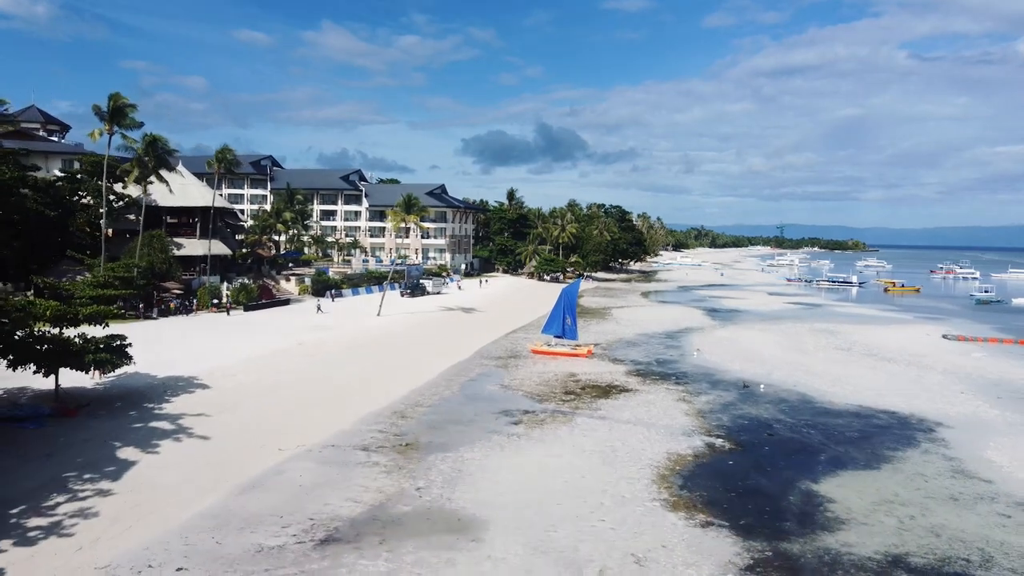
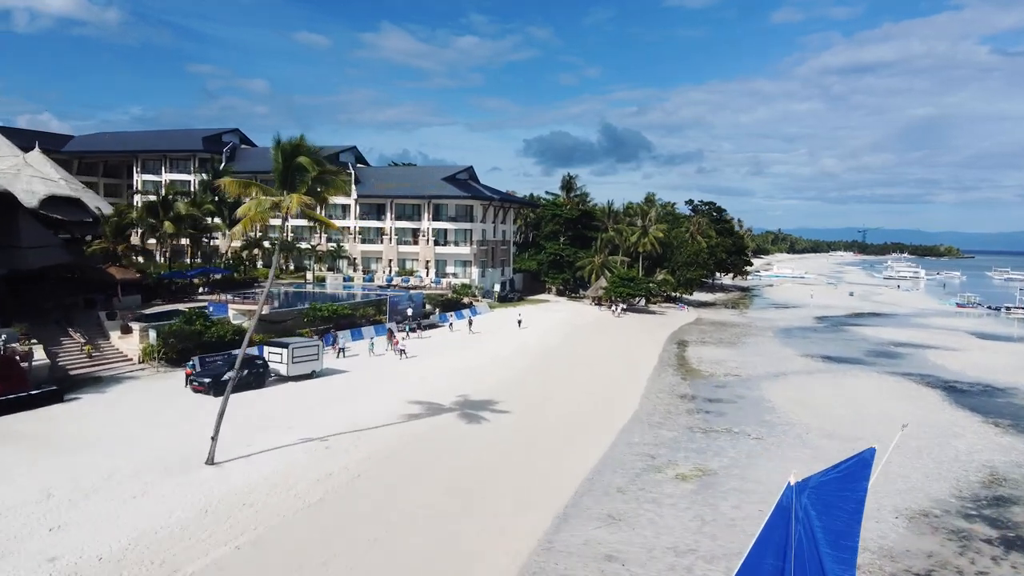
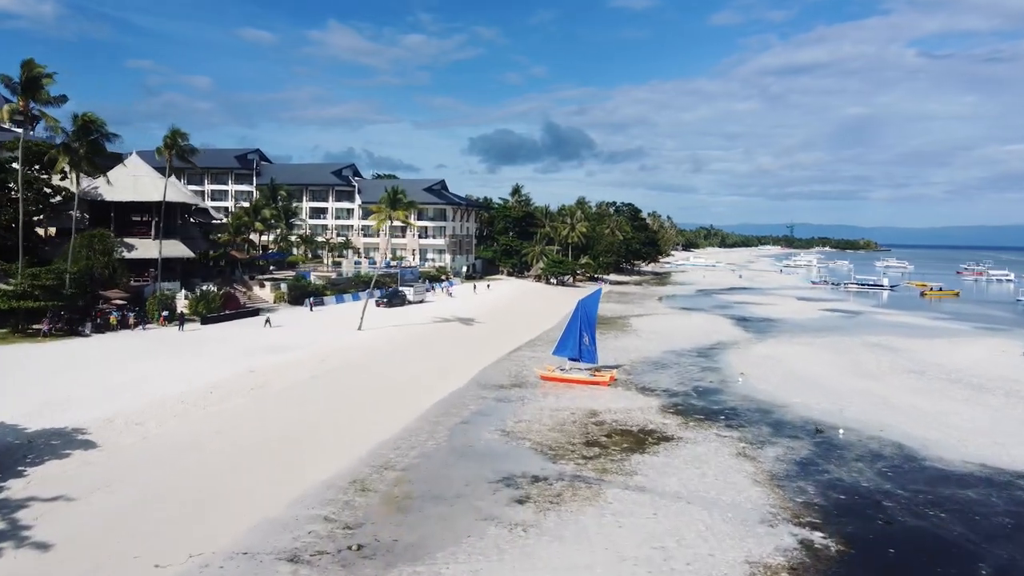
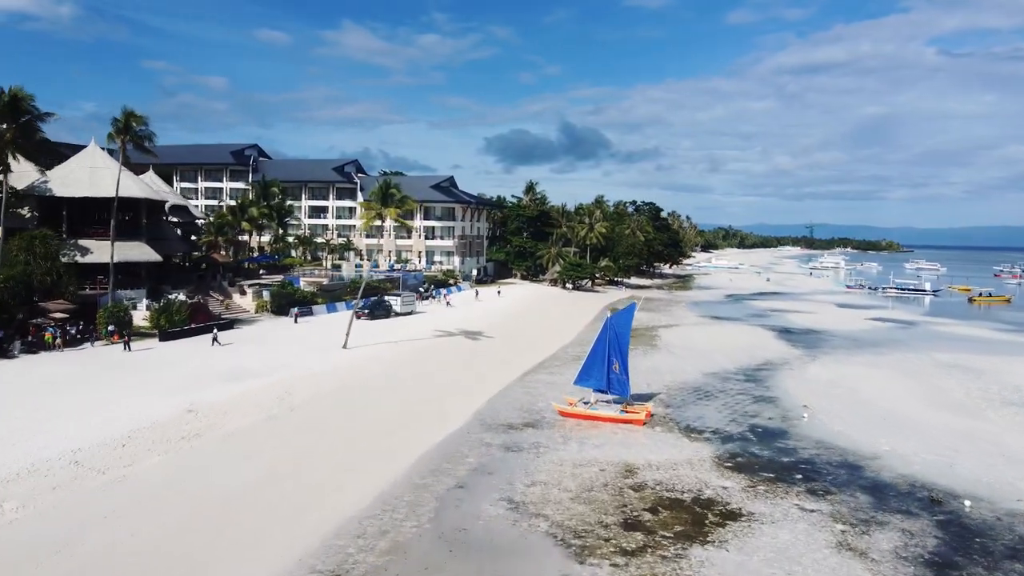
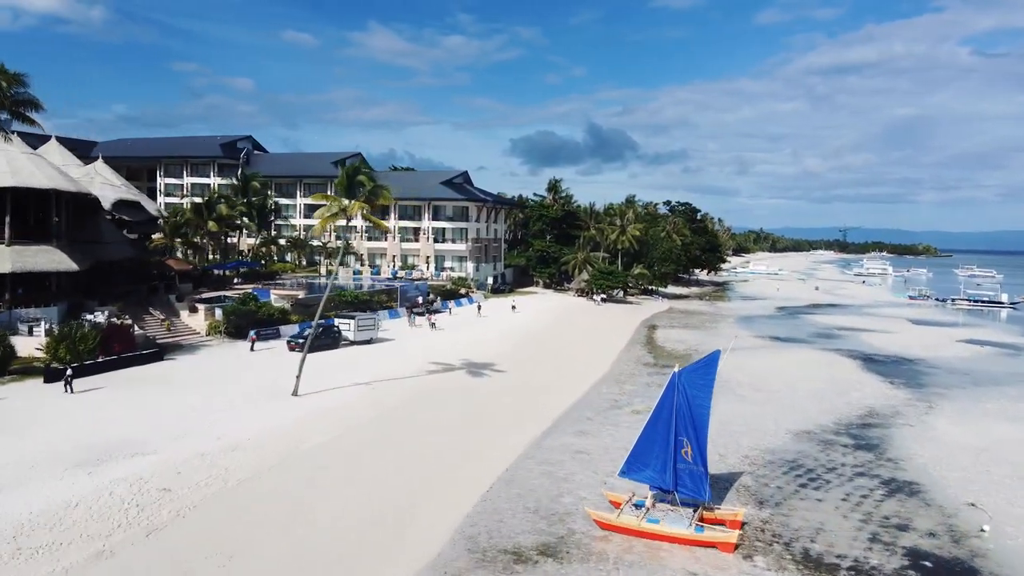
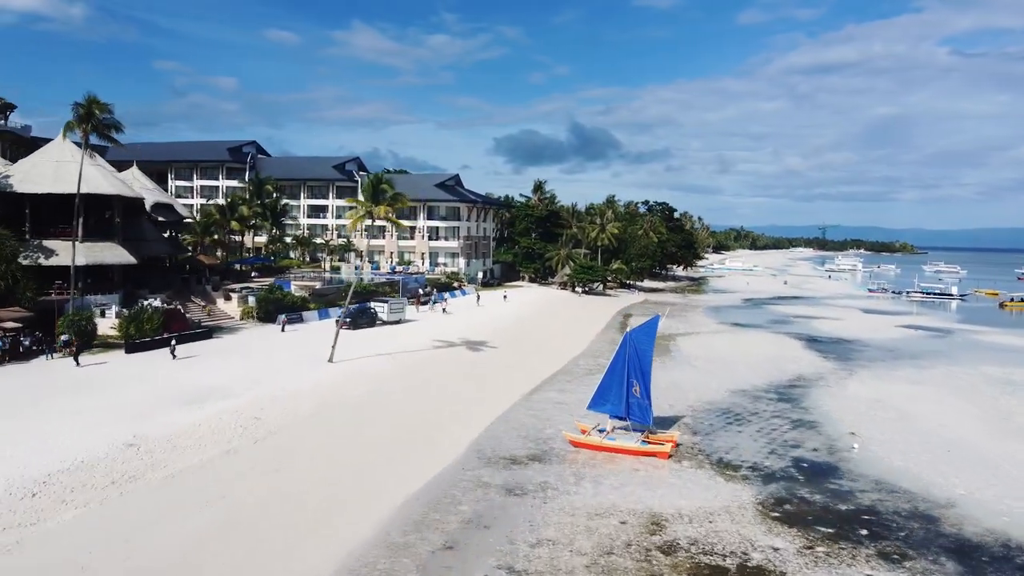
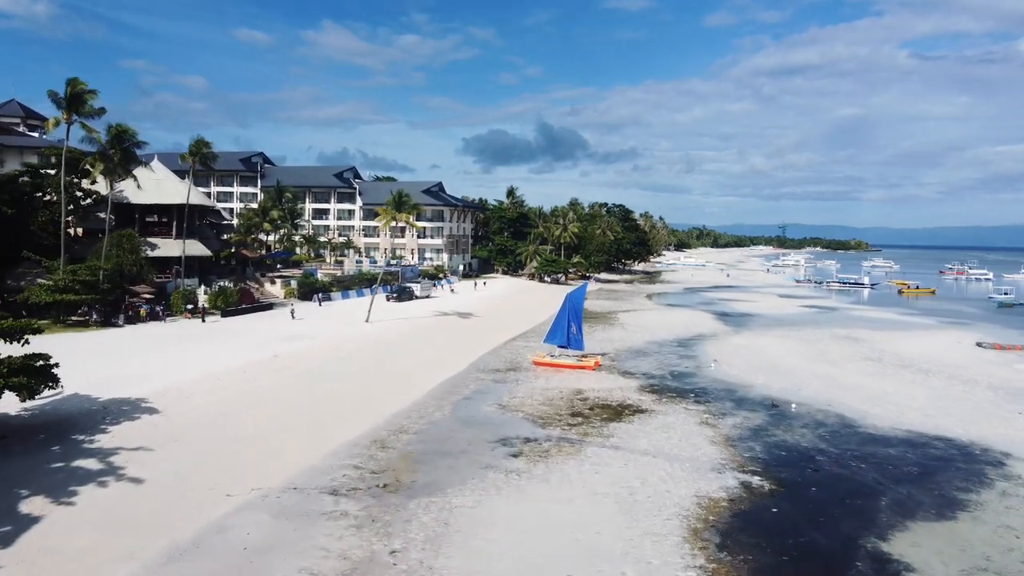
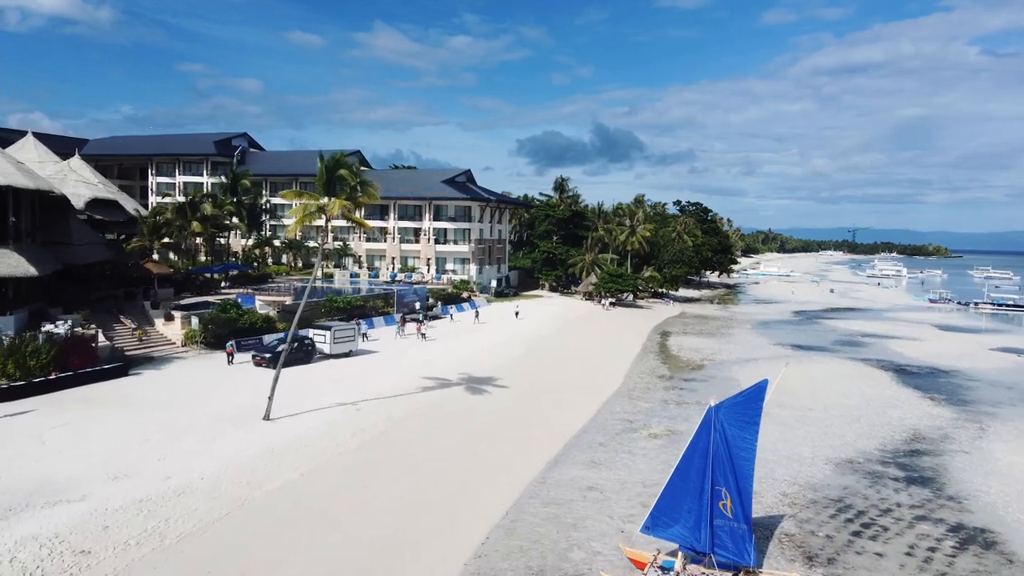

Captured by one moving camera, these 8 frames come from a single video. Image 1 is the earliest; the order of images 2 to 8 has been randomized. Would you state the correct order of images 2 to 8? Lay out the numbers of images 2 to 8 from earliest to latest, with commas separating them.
7, 3, 4, 6, 5, 8, 2
